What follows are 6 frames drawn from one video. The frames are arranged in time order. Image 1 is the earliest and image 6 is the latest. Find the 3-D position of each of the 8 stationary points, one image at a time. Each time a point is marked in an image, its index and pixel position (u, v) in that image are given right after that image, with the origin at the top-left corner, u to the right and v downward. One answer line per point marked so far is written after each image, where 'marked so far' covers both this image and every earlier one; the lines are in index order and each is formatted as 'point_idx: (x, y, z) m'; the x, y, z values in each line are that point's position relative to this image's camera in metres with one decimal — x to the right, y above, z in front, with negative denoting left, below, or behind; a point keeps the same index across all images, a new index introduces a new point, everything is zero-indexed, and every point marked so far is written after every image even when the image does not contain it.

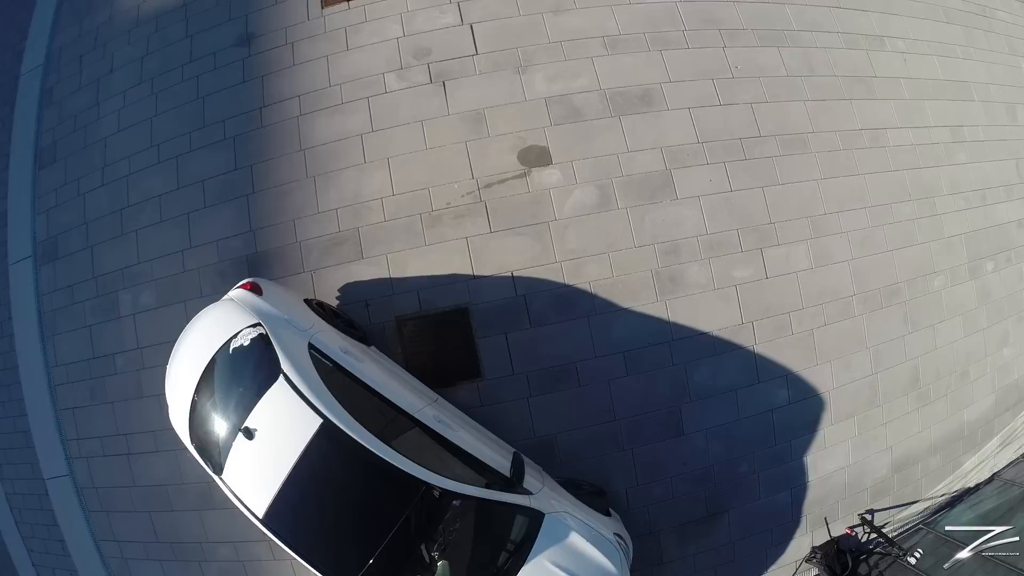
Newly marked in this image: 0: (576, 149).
0: (+0.6, +1.4, +5.0) m
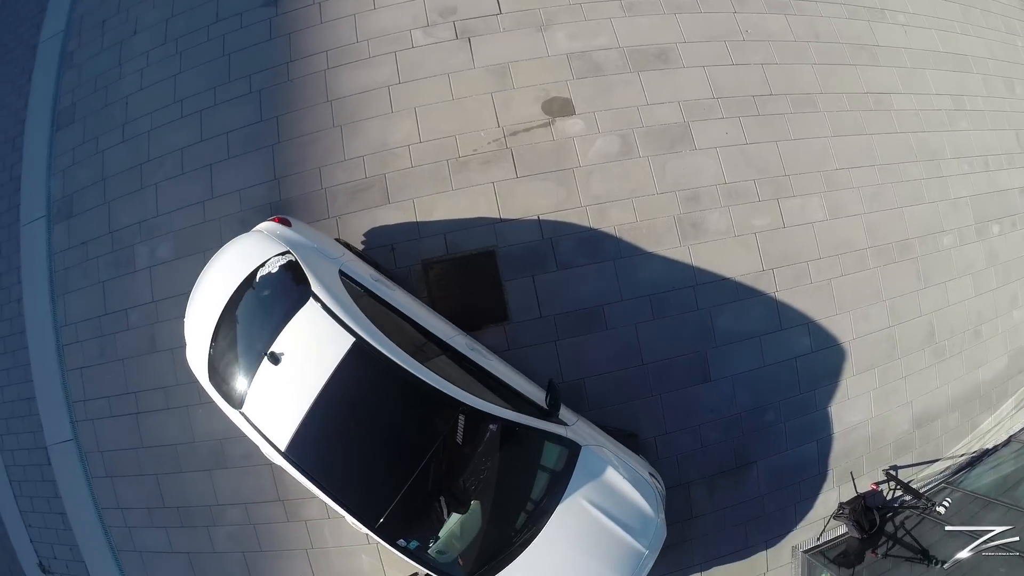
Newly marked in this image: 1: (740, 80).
0: (+0.9, +1.9, +5.1) m
1: (+2.3, +2.1, +5.0) m
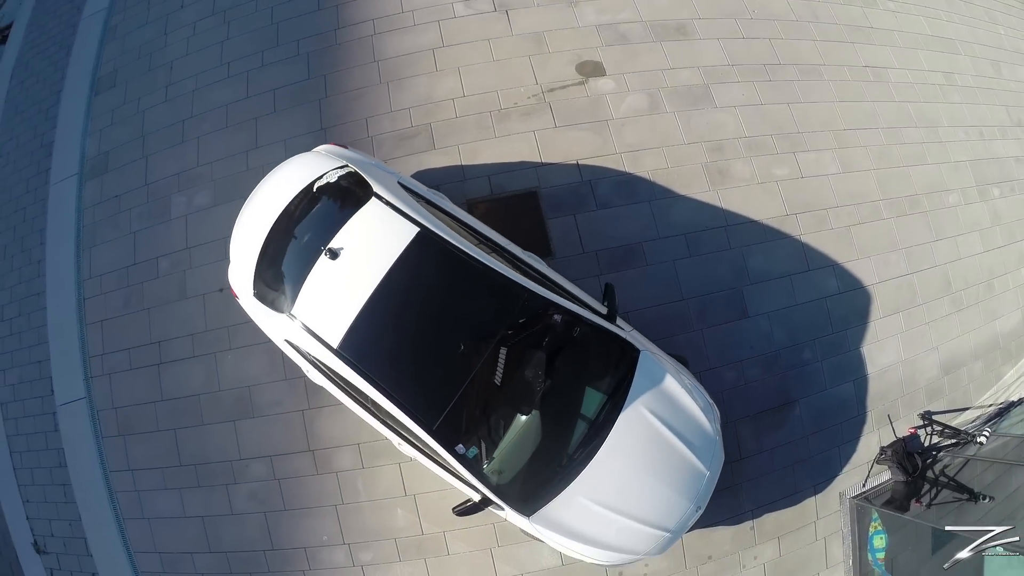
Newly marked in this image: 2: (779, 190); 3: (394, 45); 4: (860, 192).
0: (+1.3, +2.5, +5.5) m
1: (+2.8, +2.7, +5.5) m
2: (+2.8, +1.0, +5.2) m
3: (-1.3, +2.8, +5.7) m
4: (+3.7, +1.0, +5.2) m
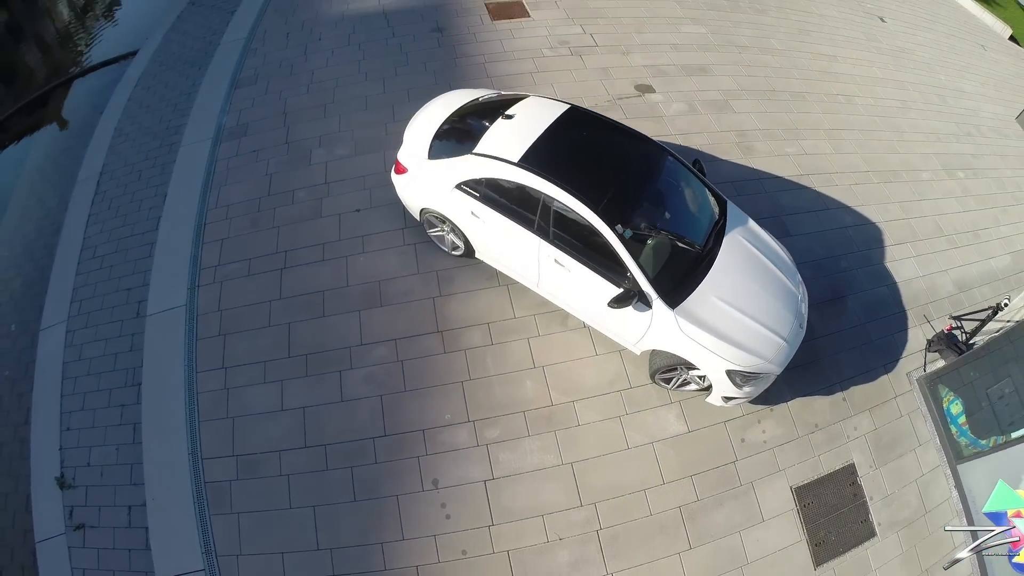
0: (+2.4, +3.2, +7.7) m
1: (+3.9, +3.3, +7.9) m
2: (+4.0, +1.8, +7.0) m
3: (-0.2, +3.4, +7.6) m
4: (+4.9, +1.8, +7.1) m
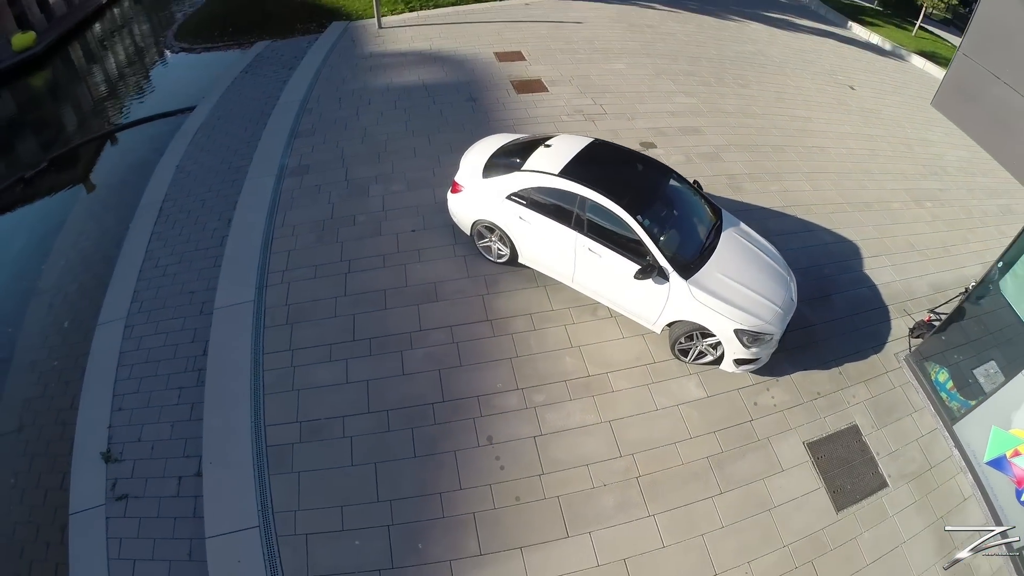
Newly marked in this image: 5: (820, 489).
0: (+2.9, +2.8, +9.3) m
1: (+4.4, +2.8, +9.5) m
2: (+4.5, +1.5, +8.4) m
3: (+0.3, +3.1, +9.2) m
4: (+5.4, +1.4, +8.5) m
5: (+3.3, -2.1, +5.3) m
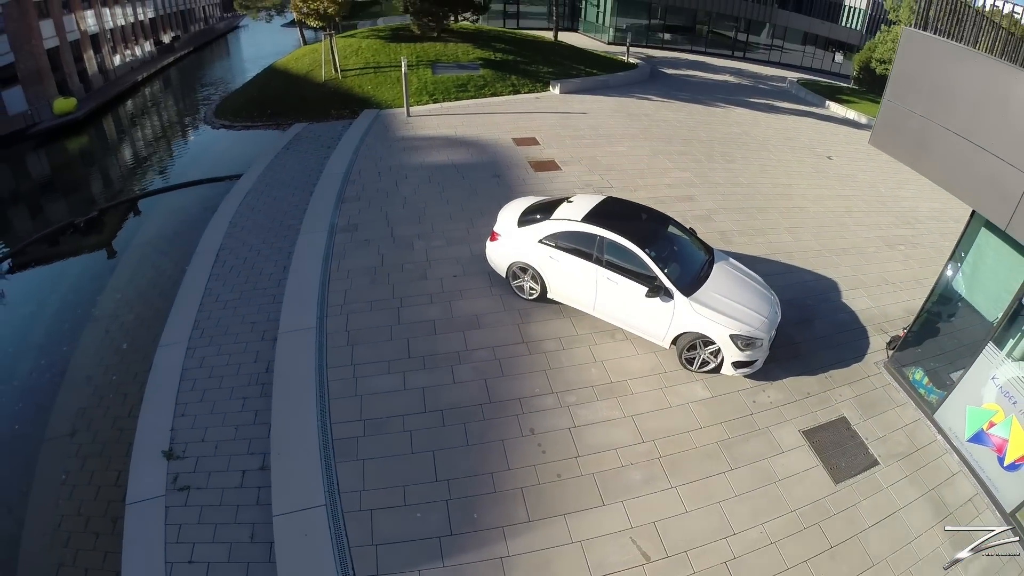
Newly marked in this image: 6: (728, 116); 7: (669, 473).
0: (+3.4, +1.8, +11.0) m
1: (+4.8, +1.8, +11.3) m
2: (+4.9, +0.8, +9.9) m
3: (+0.8, +2.2, +11.0) m
4: (+5.8, +0.6, +10.0) m
5: (+3.8, -2.2, +6.2) m
6: (+7.5, +5.9, +17.4) m
7: (+1.9, -2.3, +6.0) m
